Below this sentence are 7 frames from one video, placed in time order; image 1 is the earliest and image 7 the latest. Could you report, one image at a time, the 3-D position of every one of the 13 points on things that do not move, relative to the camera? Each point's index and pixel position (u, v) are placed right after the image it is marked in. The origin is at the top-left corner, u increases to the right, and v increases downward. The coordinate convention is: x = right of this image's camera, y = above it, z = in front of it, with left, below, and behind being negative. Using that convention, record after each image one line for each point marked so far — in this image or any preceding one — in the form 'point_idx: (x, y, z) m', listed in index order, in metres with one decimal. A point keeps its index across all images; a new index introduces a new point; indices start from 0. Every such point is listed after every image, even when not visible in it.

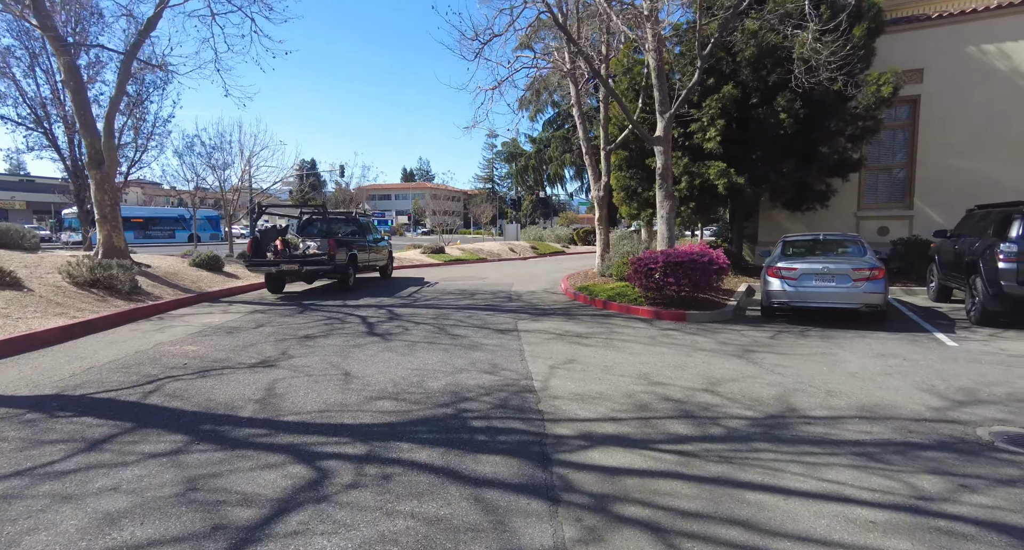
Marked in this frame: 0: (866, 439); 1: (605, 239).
0: (+2.9, -1.4, +4.3) m
1: (+2.9, +1.1, +16.4) m
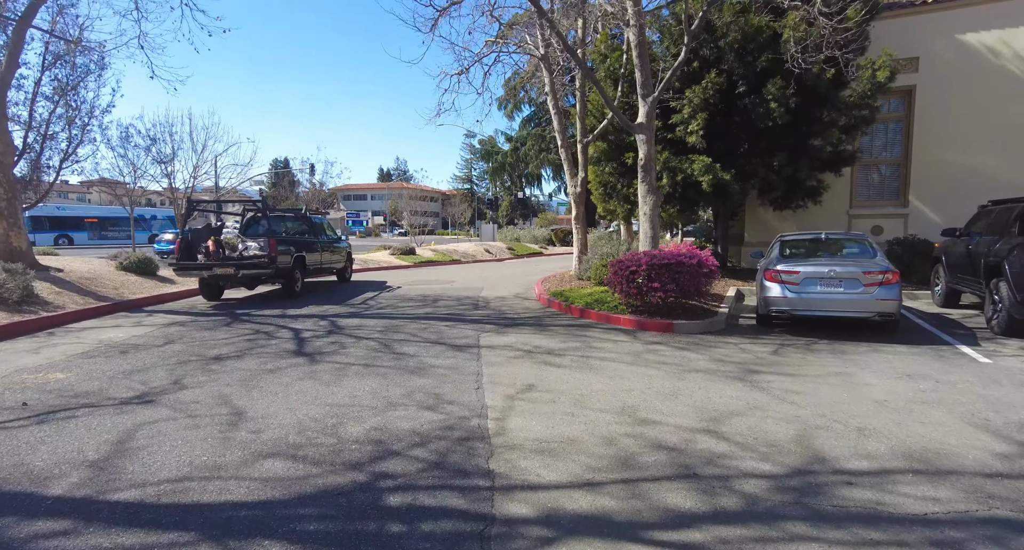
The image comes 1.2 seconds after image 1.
0: (+2.5, -1.4, +3.1) m
1: (+2.1, +1.1, +15.2) m
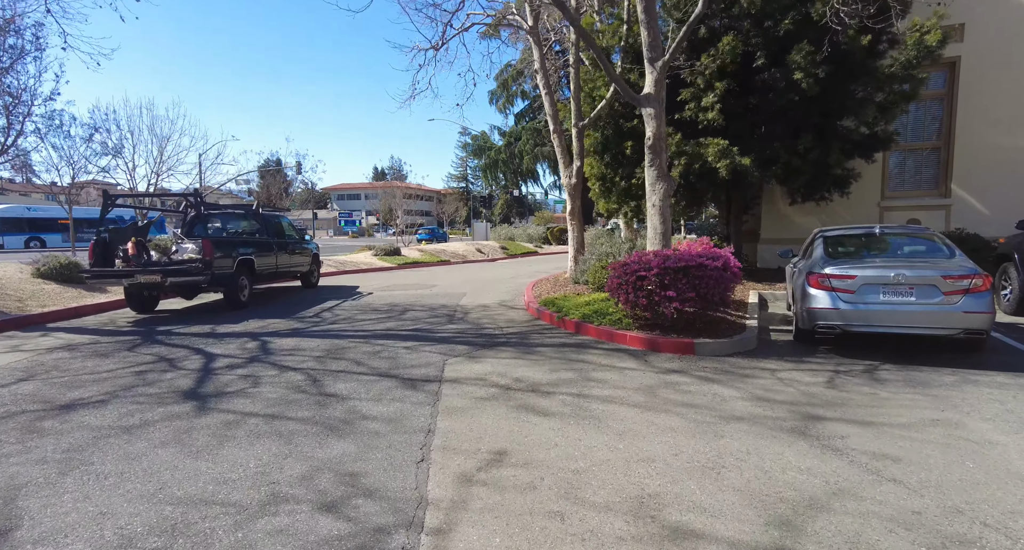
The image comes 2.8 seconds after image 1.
0: (+2.3, -1.5, +1.3) m
1: (+1.7, +1.0, +13.4) m
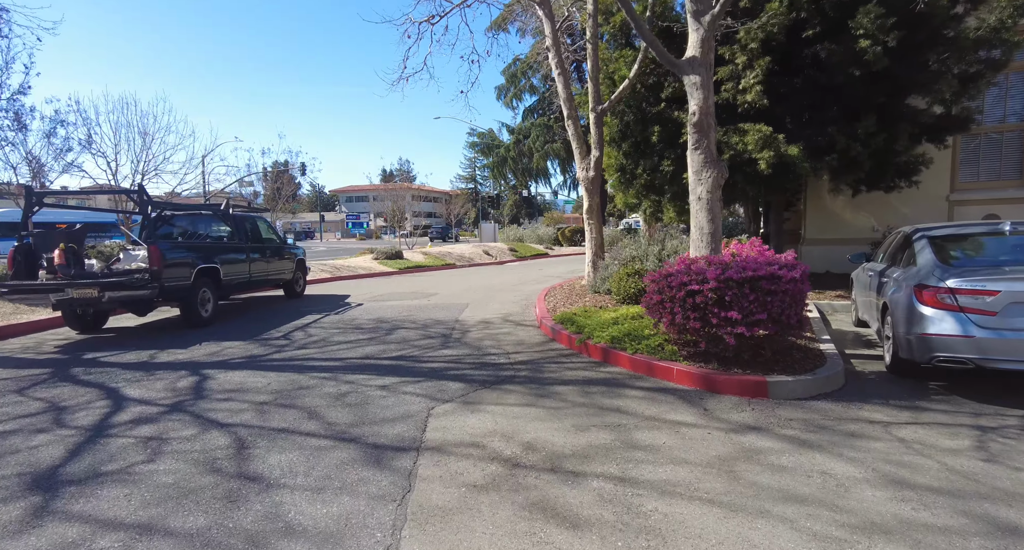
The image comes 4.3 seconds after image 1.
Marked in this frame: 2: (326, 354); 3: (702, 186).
0: (+2.3, -1.7, -0.4) m
1: (+1.9, +0.8, +11.7) m
2: (-2.5, -1.0, +6.8) m
3: (+2.5, +1.1, +6.7) m
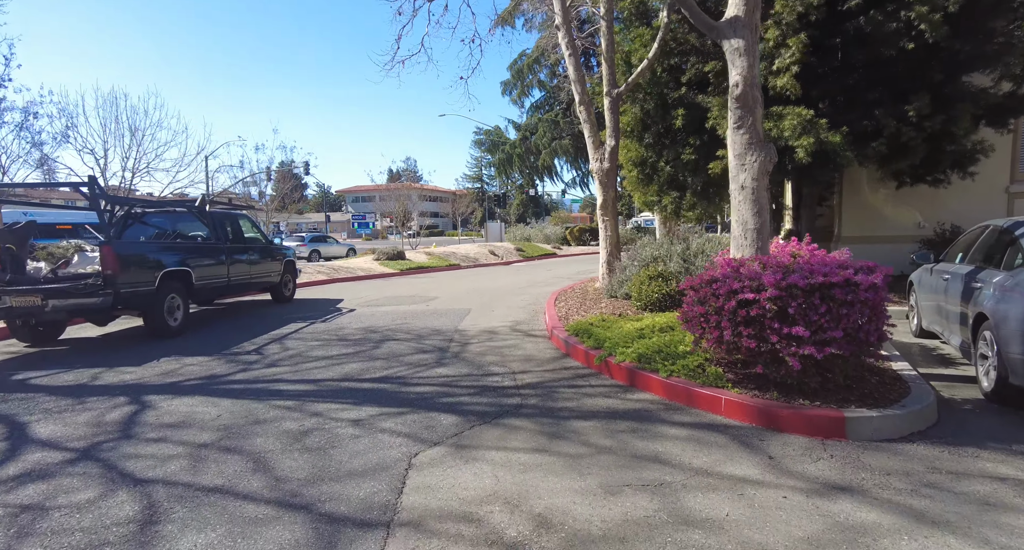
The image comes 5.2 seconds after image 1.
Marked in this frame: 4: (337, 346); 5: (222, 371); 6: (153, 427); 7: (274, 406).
0: (+2.3, -1.7, -1.5) m
1: (+2.0, +0.8, +10.6) m
2: (-2.4, -1.1, +5.8) m
3: (+2.5, +1.1, +5.6) m
4: (-2.4, -1.0, +7.1) m
5: (-3.3, -1.1, +6.0) m
6: (-2.9, -1.2, +4.1) m
7: (-2.2, -1.2, +4.7) m
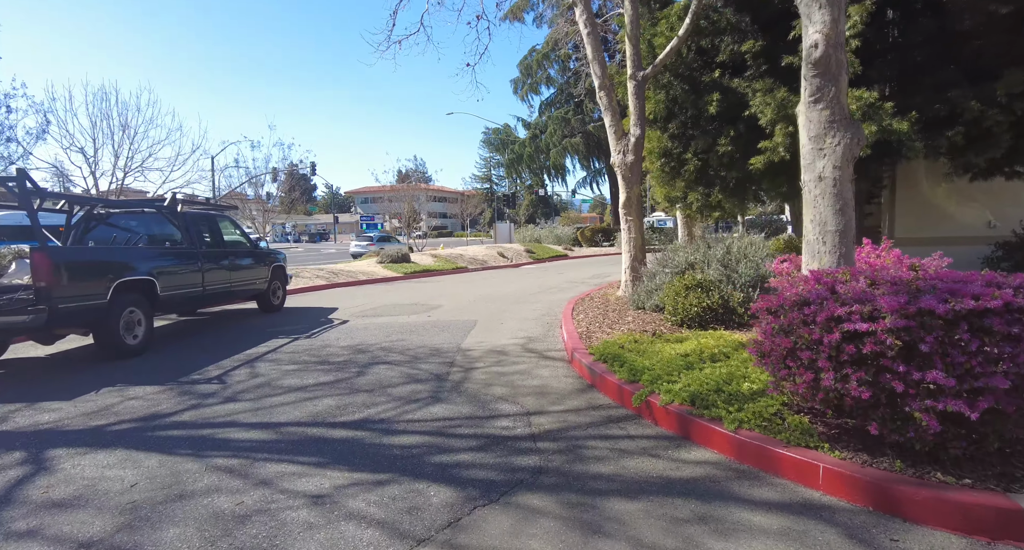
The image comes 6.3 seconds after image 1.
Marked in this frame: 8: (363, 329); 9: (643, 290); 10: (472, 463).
0: (+2.2, -1.8, -2.7) m
1: (+2.2, +0.6, +9.3) m
2: (-2.3, -1.2, +4.6) m
3: (+2.7, +1.0, +4.4) m
4: (-2.2, -1.1, +5.9) m
5: (-3.2, -1.2, +4.8) m
6: (-2.8, -1.3, +3.0) m
7: (-2.1, -1.3, +3.6) m
8: (-2.5, -0.9, +8.6) m
9: (+2.0, -0.2, +8.0) m
10: (-0.3, -1.3, +3.6) m
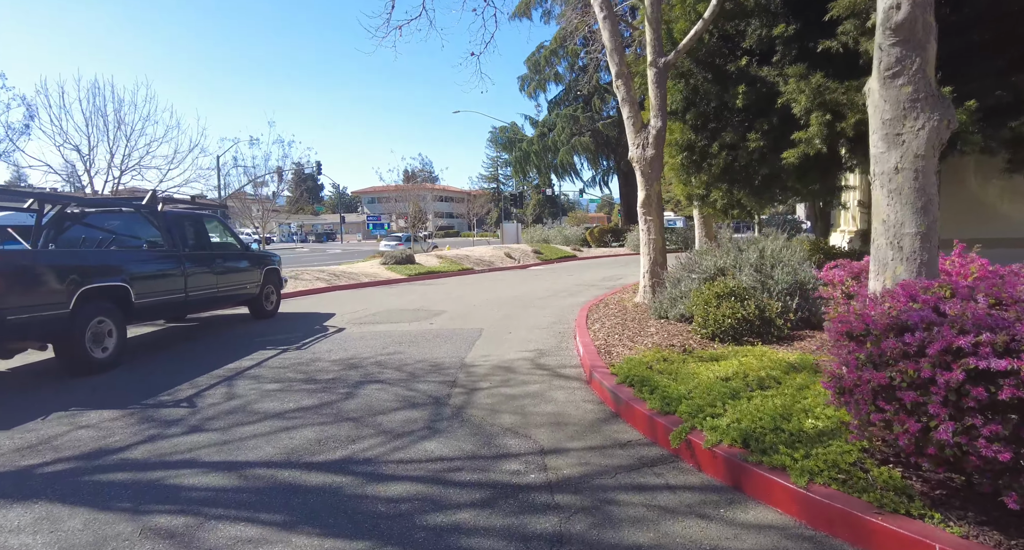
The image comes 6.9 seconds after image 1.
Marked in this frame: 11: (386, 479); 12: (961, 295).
0: (+2.2, -1.9, -3.5) m
1: (+2.4, +0.6, +8.6) m
2: (-2.2, -1.3, +3.9) m
3: (+2.7, +0.9, +3.6) m
4: (-2.1, -1.2, +5.2) m
5: (-3.1, -1.3, +4.1) m
6: (-2.7, -1.4, +2.3) m
7: (-2.0, -1.4, +2.9) m
8: (-2.3, -0.9, +7.9) m
9: (+2.2, -0.3, +7.2) m
10: (-0.2, -1.4, +2.9) m
11: (-0.8, -1.3, +3.4) m
12: (+2.3, -0.1, +2.7) m
